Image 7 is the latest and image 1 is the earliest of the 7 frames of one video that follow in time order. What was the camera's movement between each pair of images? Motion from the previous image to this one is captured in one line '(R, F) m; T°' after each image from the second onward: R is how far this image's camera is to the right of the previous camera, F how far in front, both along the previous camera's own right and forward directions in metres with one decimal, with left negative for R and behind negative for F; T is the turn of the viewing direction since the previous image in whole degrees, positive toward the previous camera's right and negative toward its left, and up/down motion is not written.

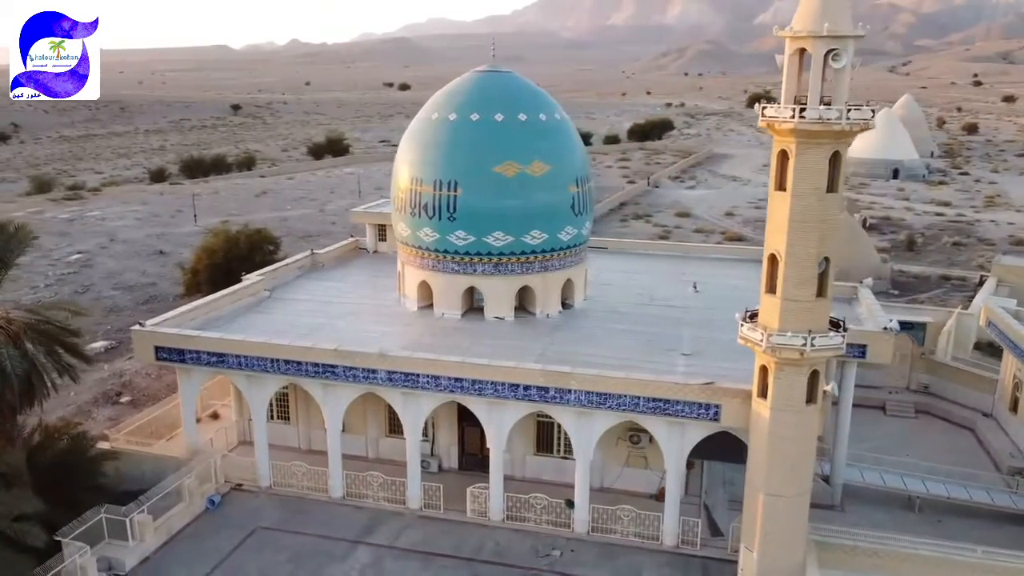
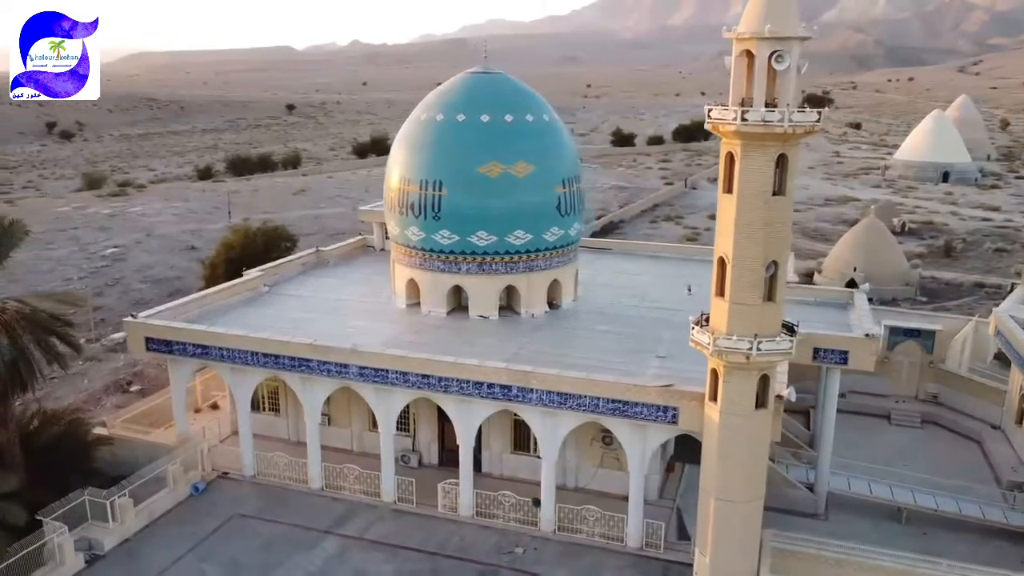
(+1.4, -0.1) m; -4°
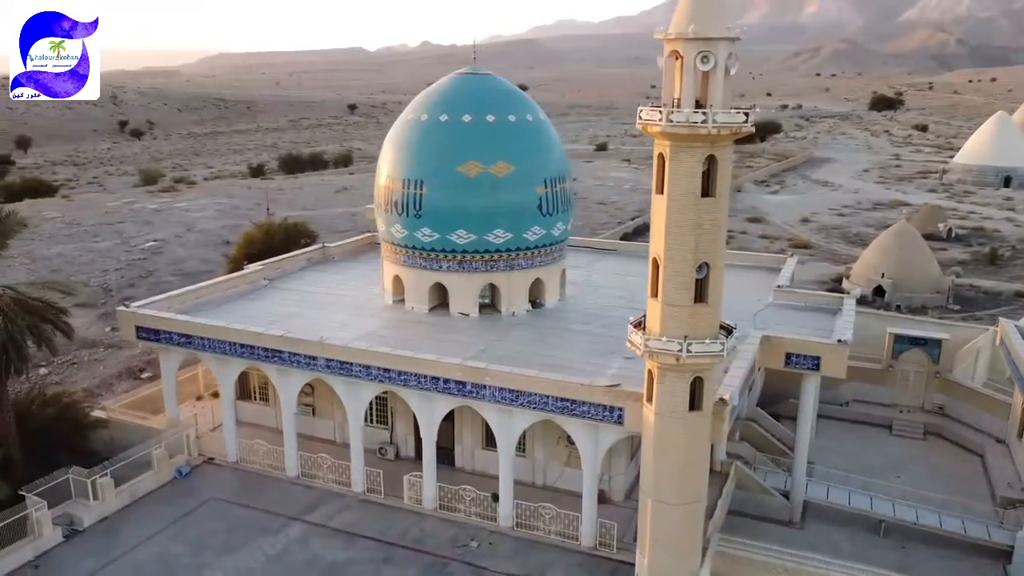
(+1.6, -0.1) m; -5°
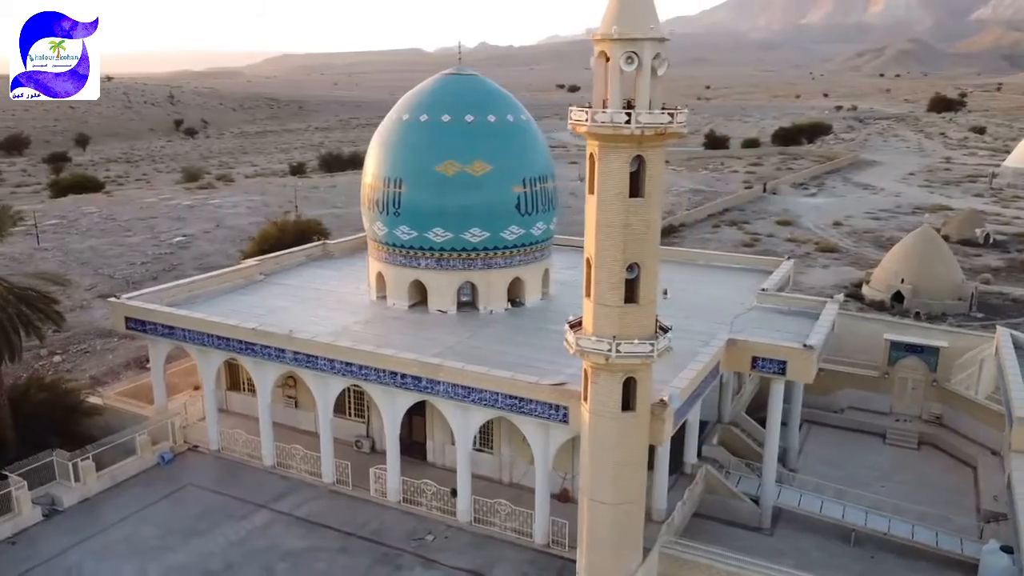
(+1.5, -0.1) m; -4°
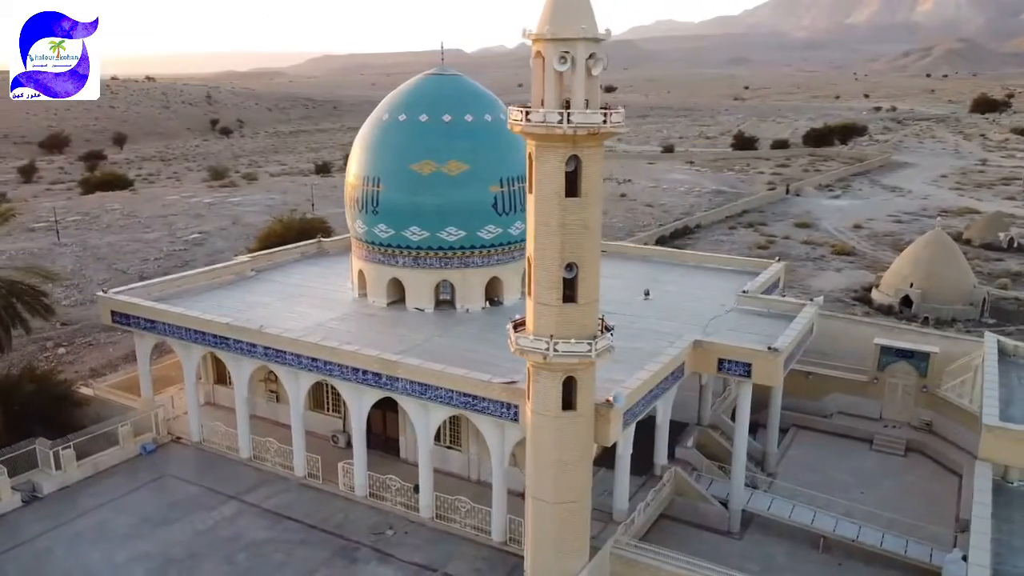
(+1.2, 0.0) m; -3°
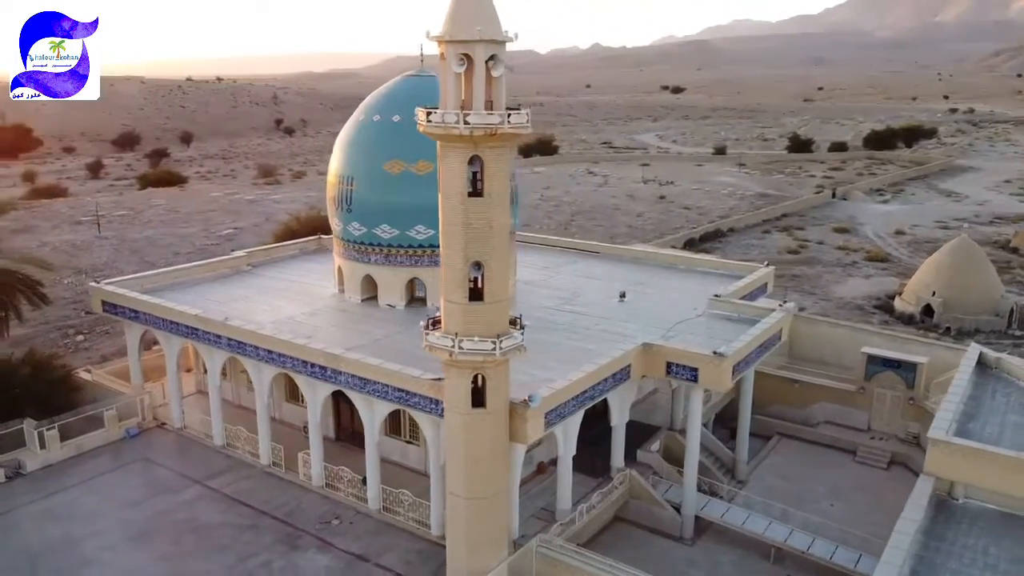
(+2.0, -0.1) m; -5°
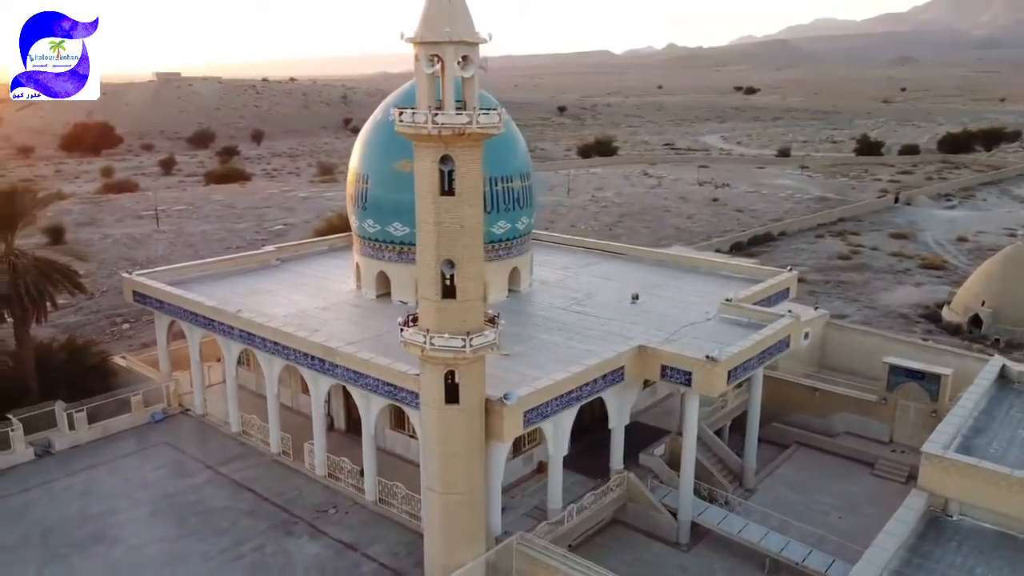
(+1.2, 0.0) m; -5°
